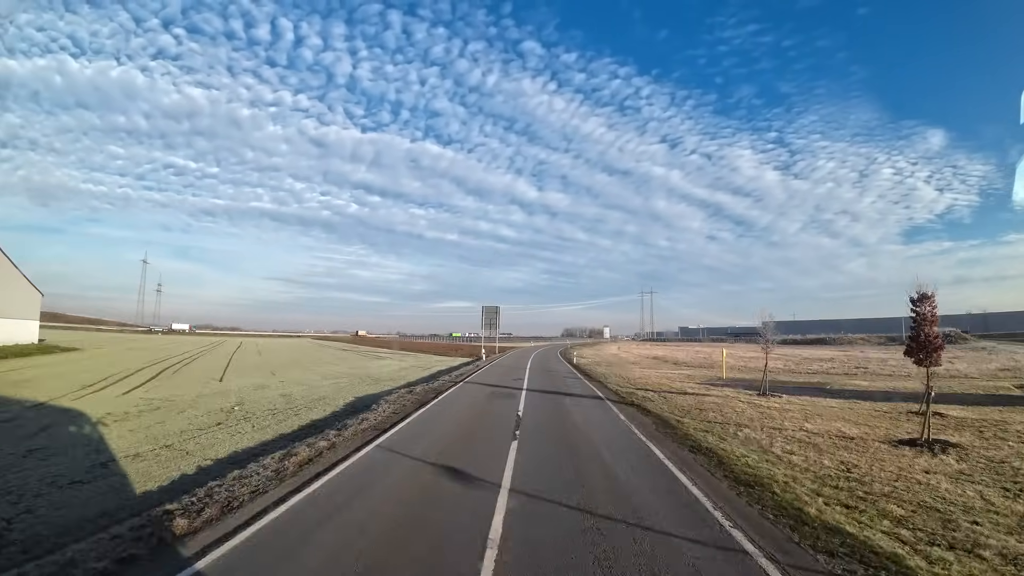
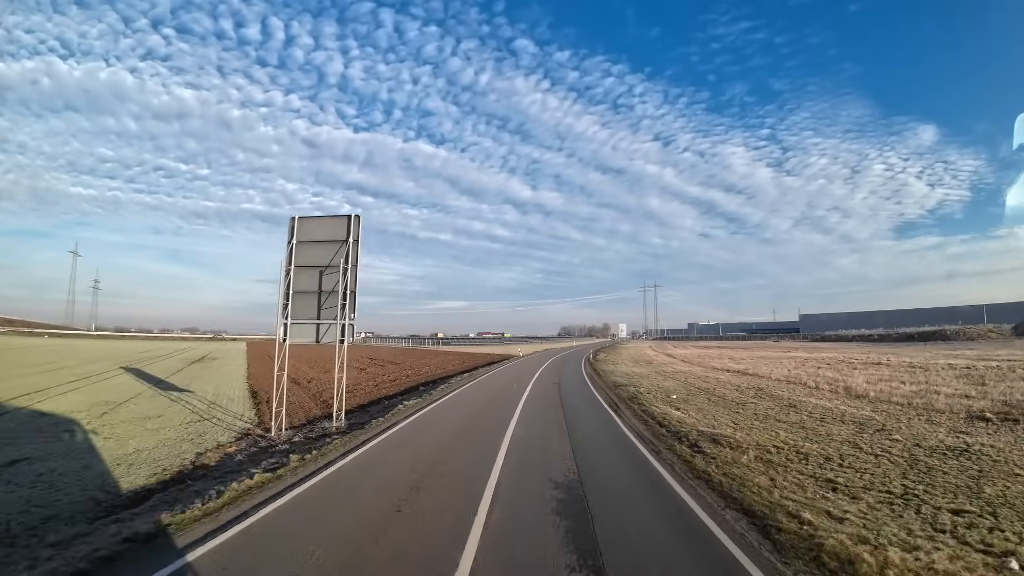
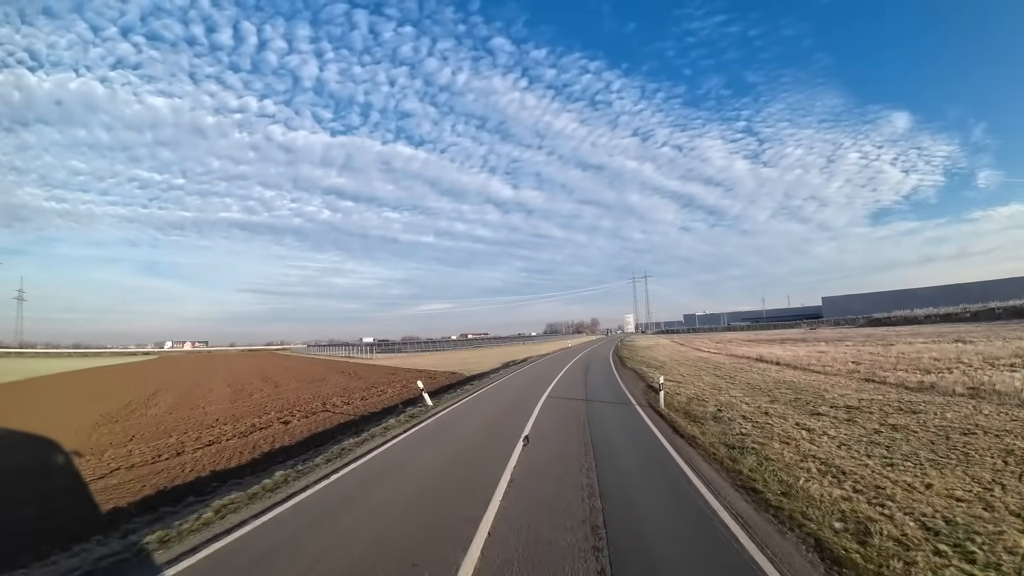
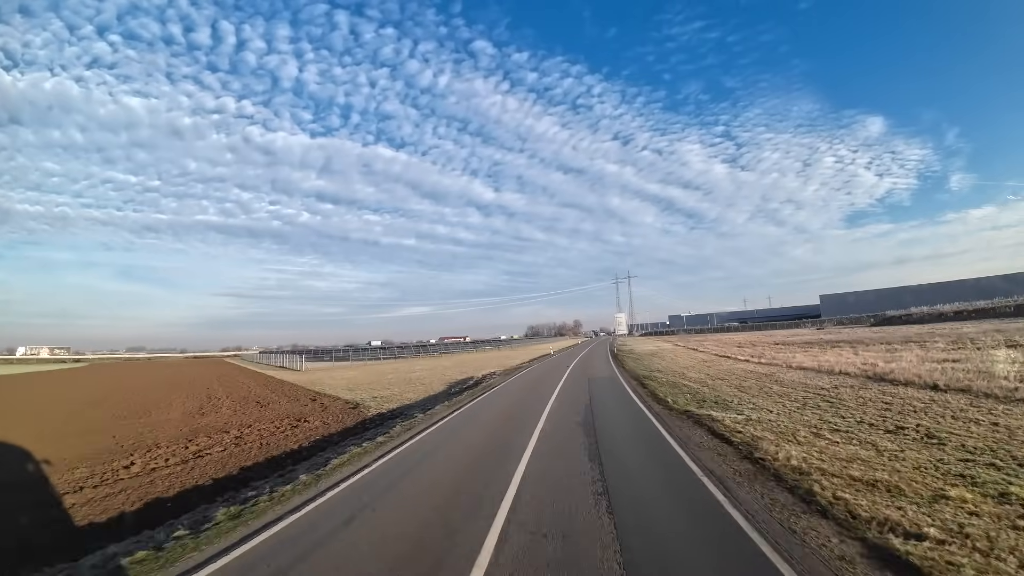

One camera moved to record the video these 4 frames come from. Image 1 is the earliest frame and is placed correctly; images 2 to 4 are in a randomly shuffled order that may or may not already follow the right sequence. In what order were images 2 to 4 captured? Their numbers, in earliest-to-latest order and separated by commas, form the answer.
2, 3, 4
